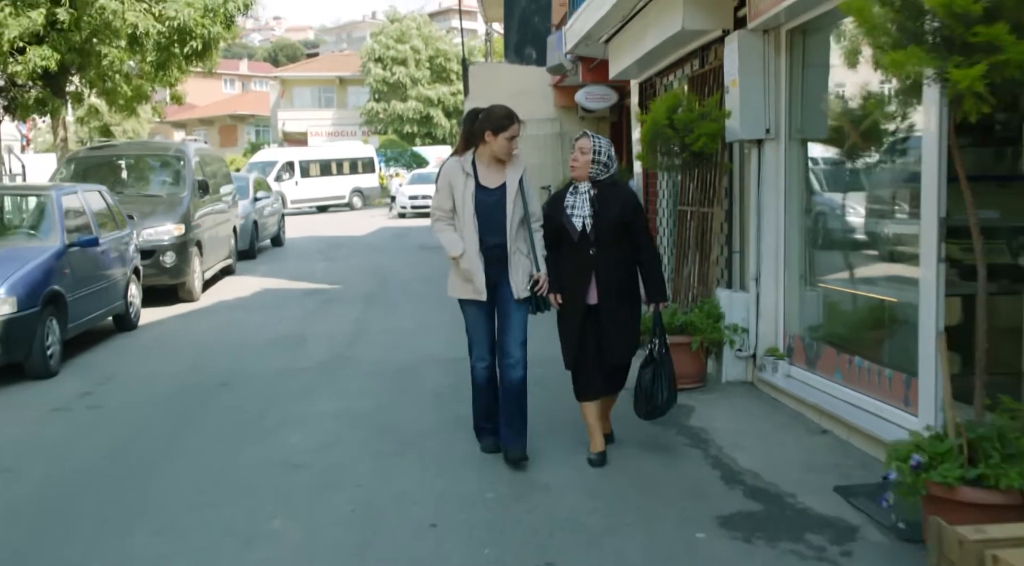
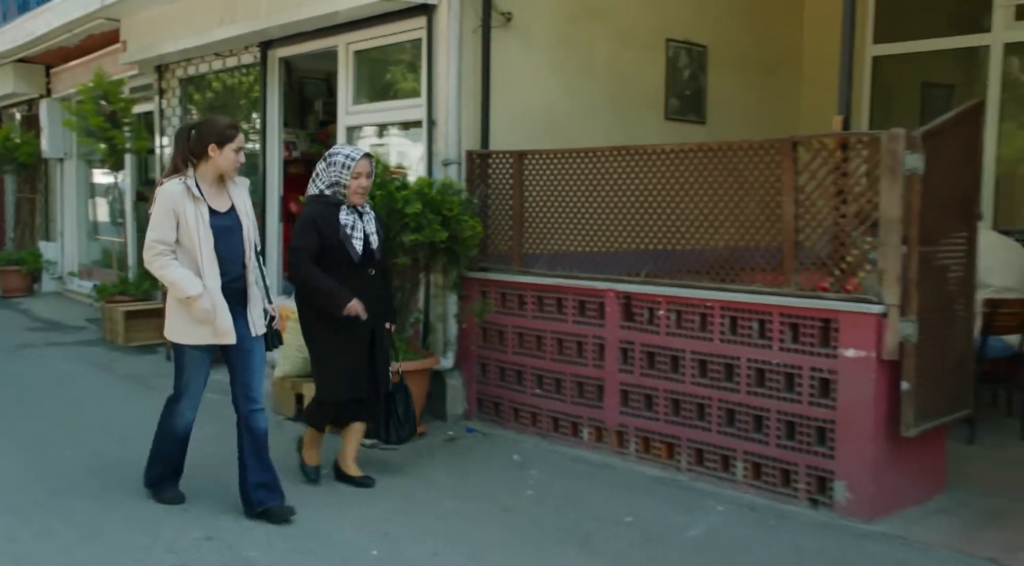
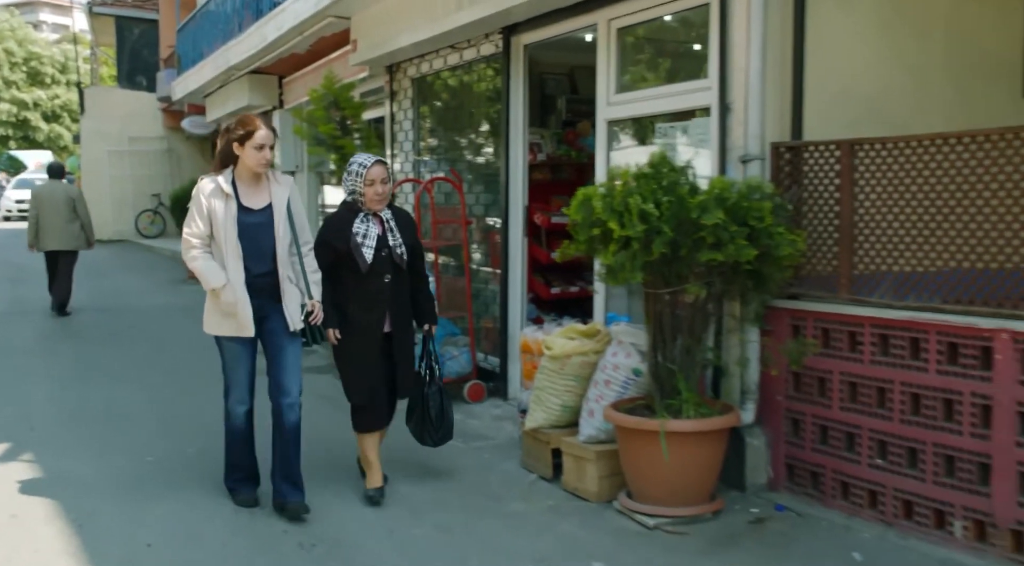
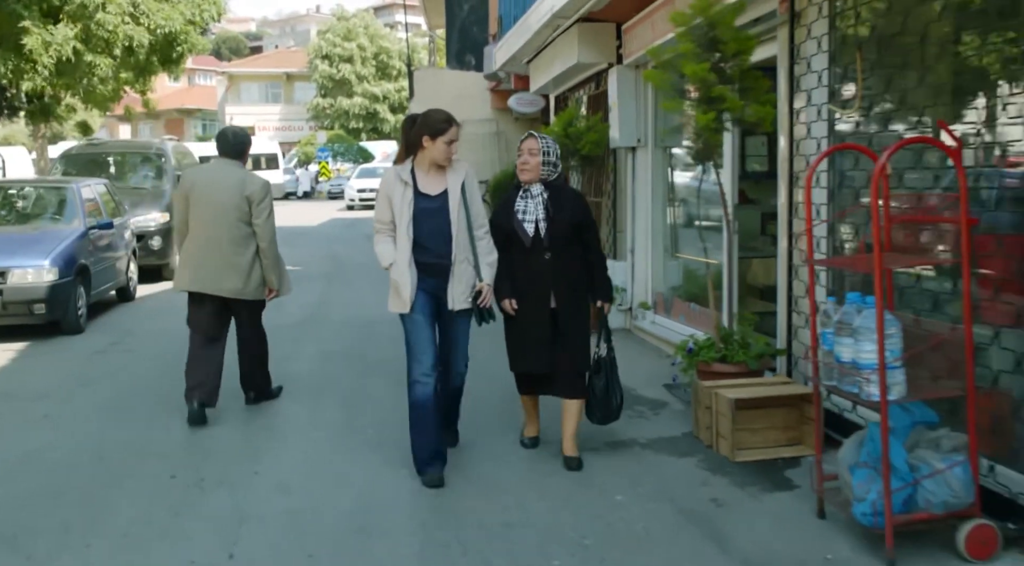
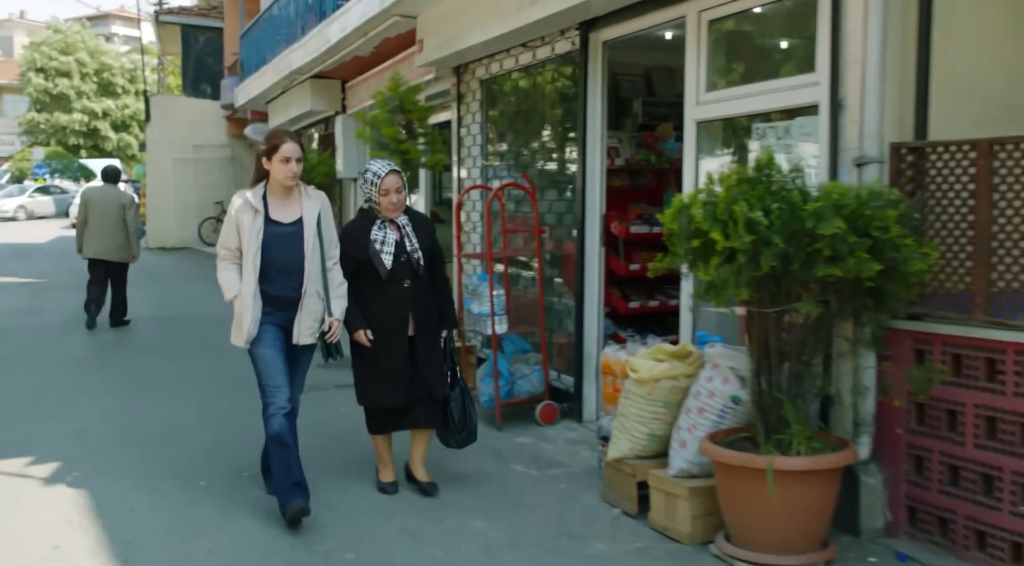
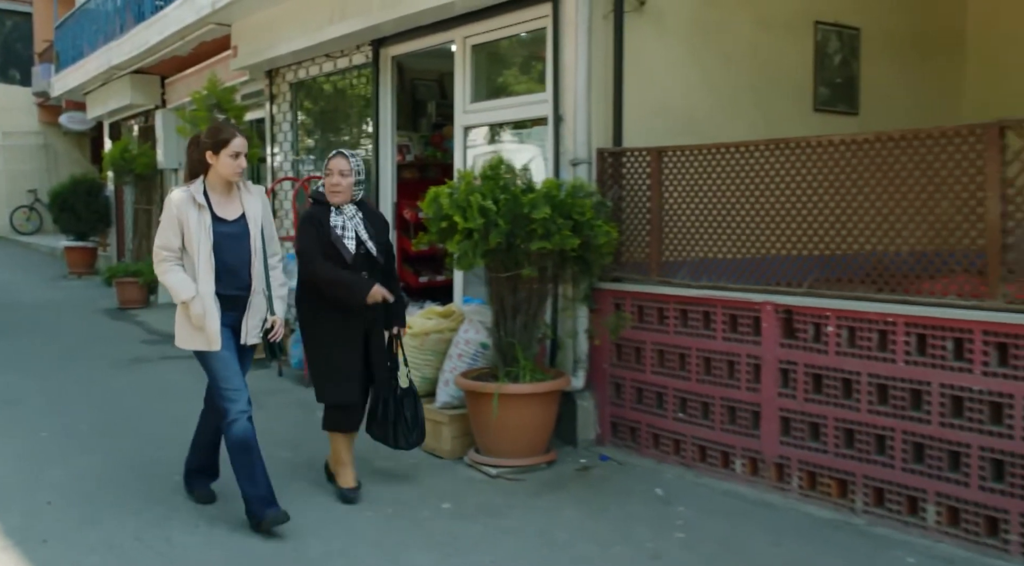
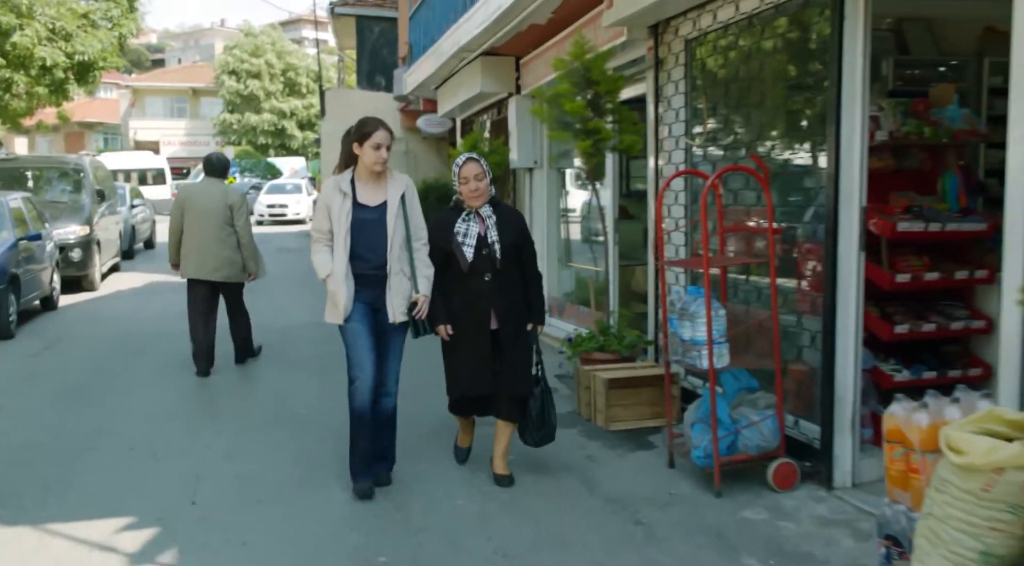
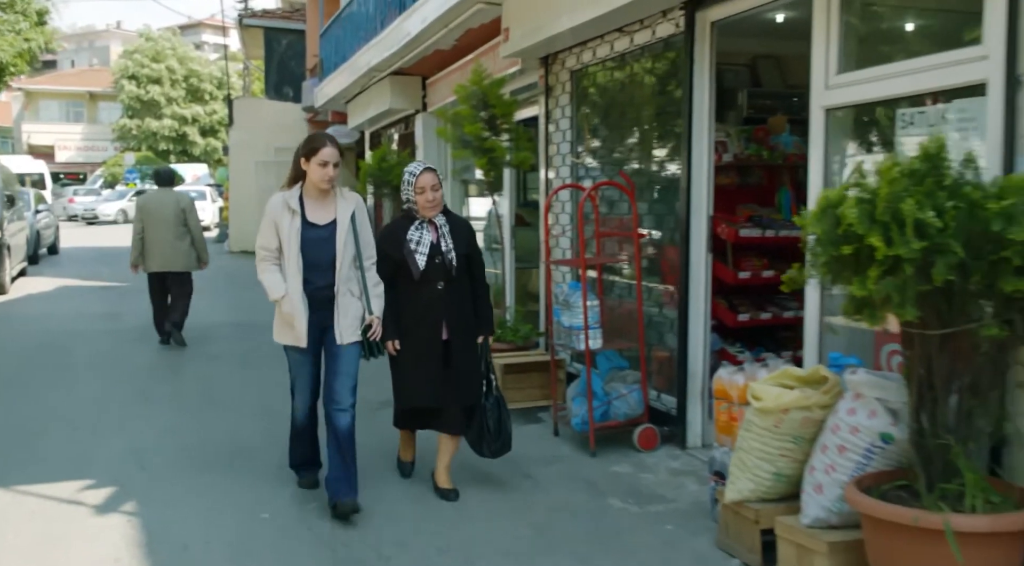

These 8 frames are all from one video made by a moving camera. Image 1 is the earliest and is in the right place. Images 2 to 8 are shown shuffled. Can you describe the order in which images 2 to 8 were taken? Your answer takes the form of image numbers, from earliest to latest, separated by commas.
4, 7, 8, 5, 3, 6, 2
